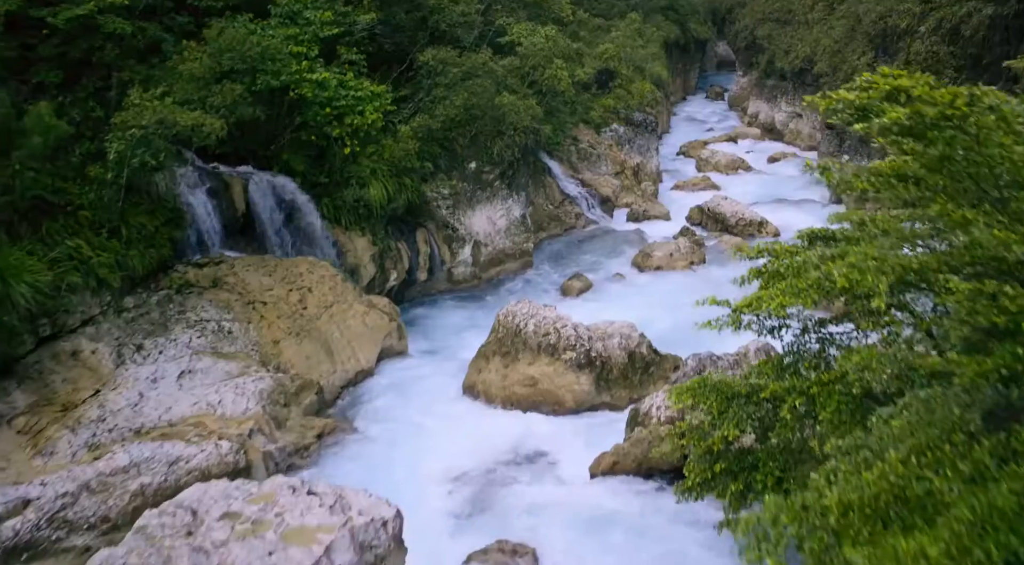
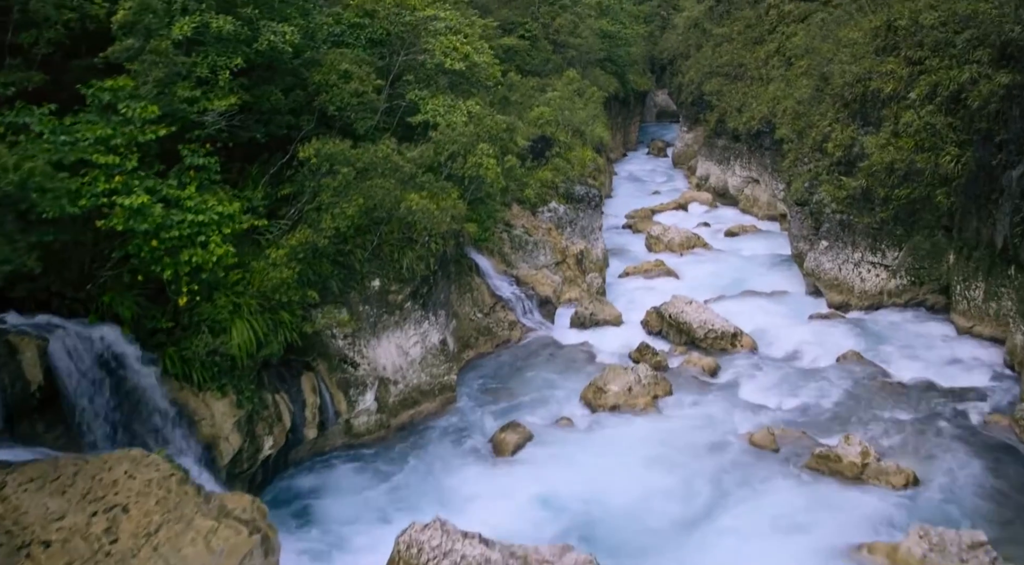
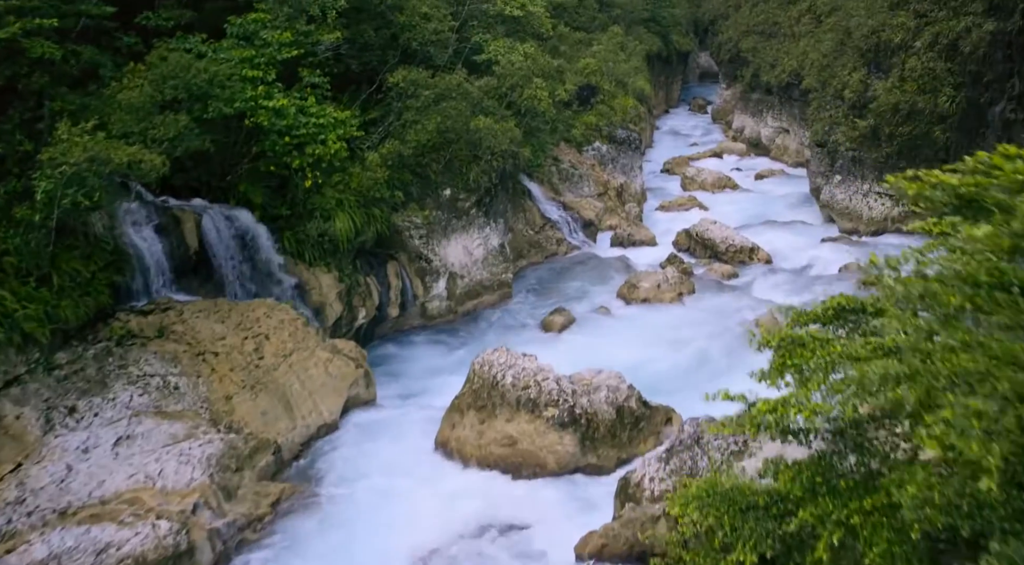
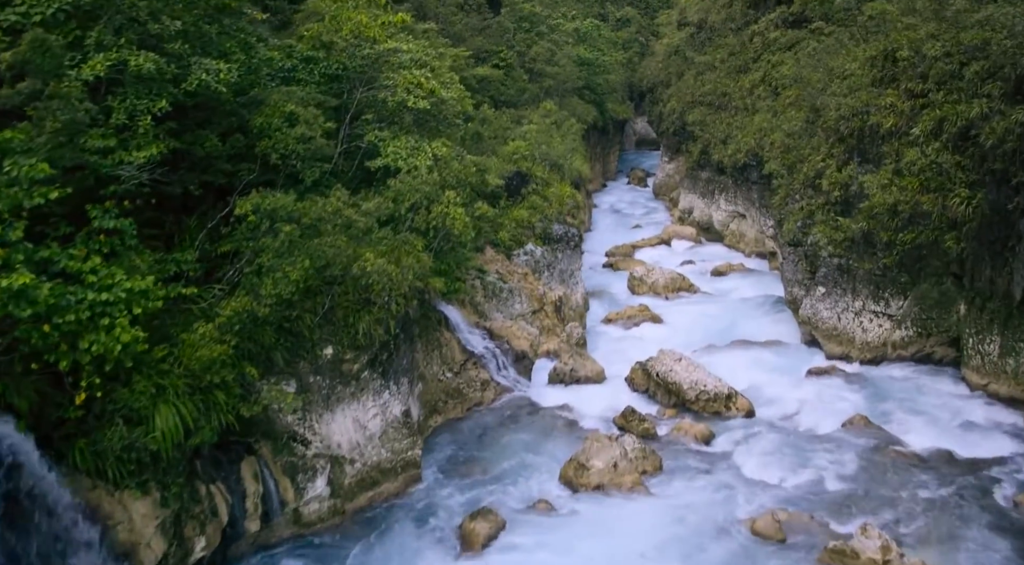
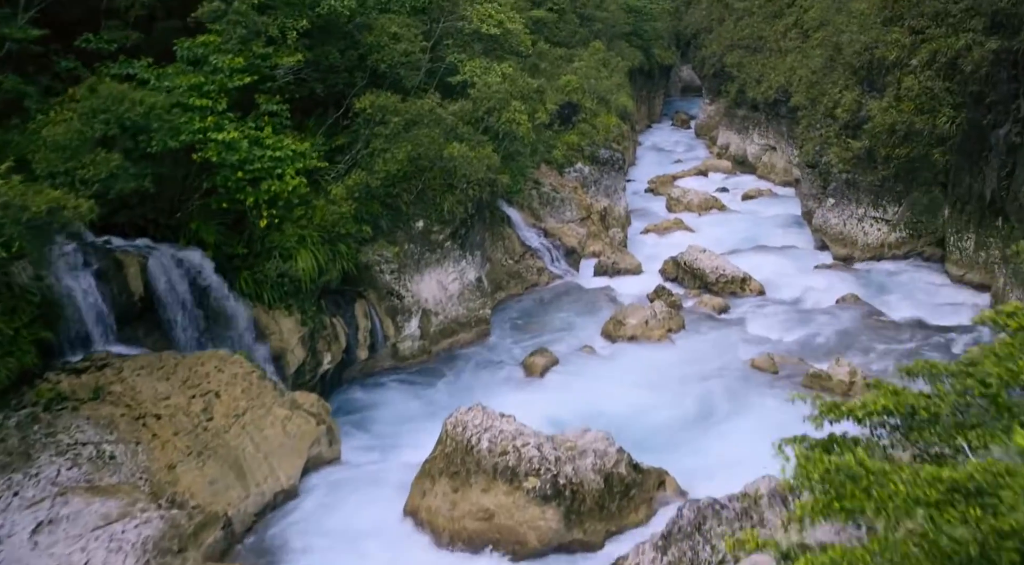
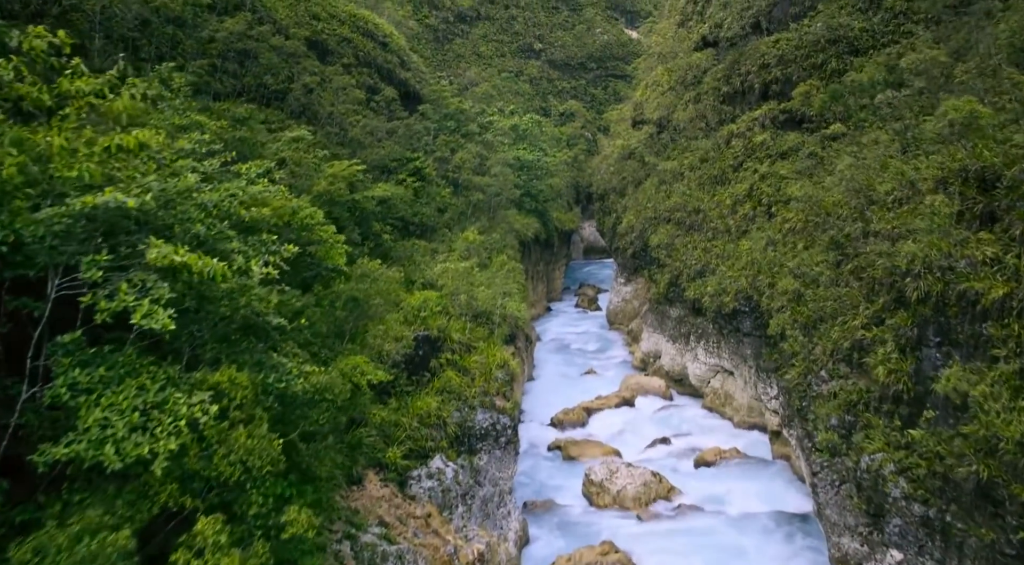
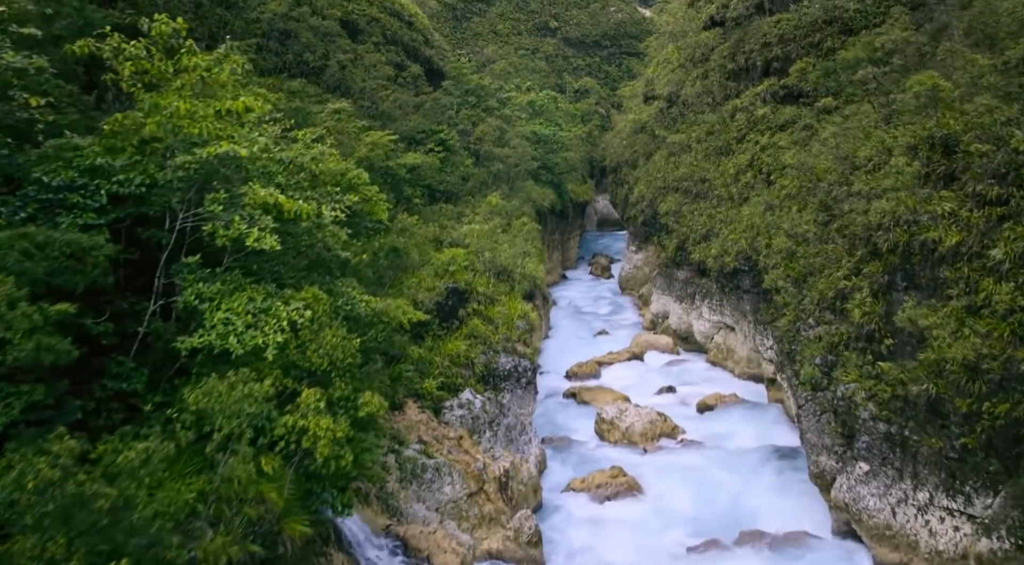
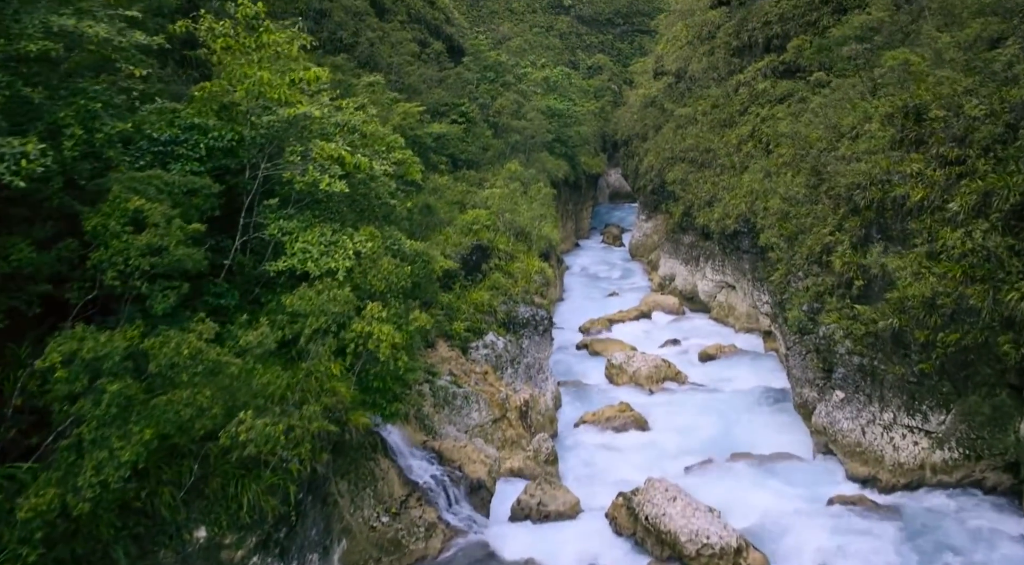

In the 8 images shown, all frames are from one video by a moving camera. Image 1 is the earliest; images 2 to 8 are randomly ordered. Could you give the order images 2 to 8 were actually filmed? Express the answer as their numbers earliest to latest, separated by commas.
3, 5, 2, 4, 8, 7, 6
